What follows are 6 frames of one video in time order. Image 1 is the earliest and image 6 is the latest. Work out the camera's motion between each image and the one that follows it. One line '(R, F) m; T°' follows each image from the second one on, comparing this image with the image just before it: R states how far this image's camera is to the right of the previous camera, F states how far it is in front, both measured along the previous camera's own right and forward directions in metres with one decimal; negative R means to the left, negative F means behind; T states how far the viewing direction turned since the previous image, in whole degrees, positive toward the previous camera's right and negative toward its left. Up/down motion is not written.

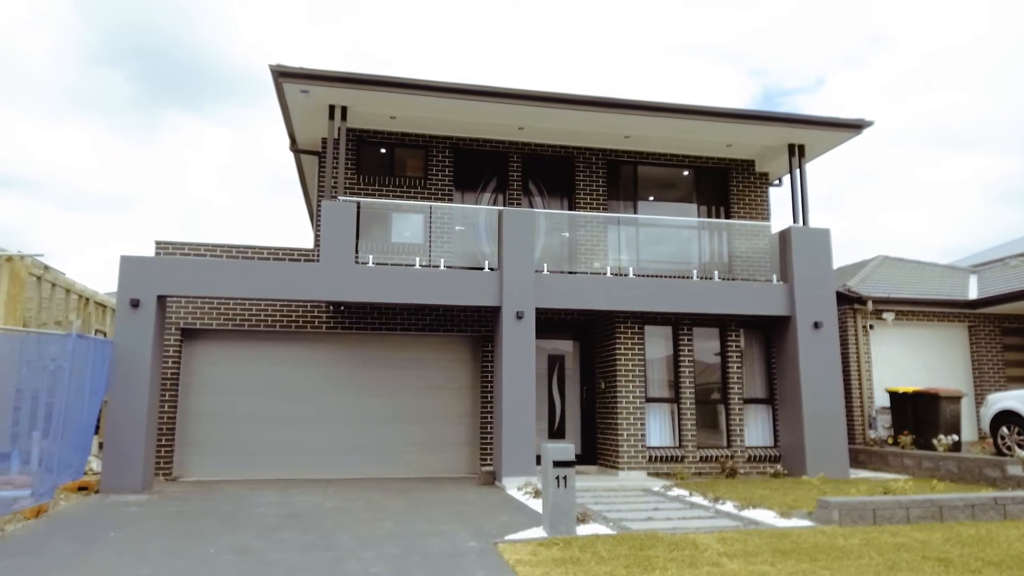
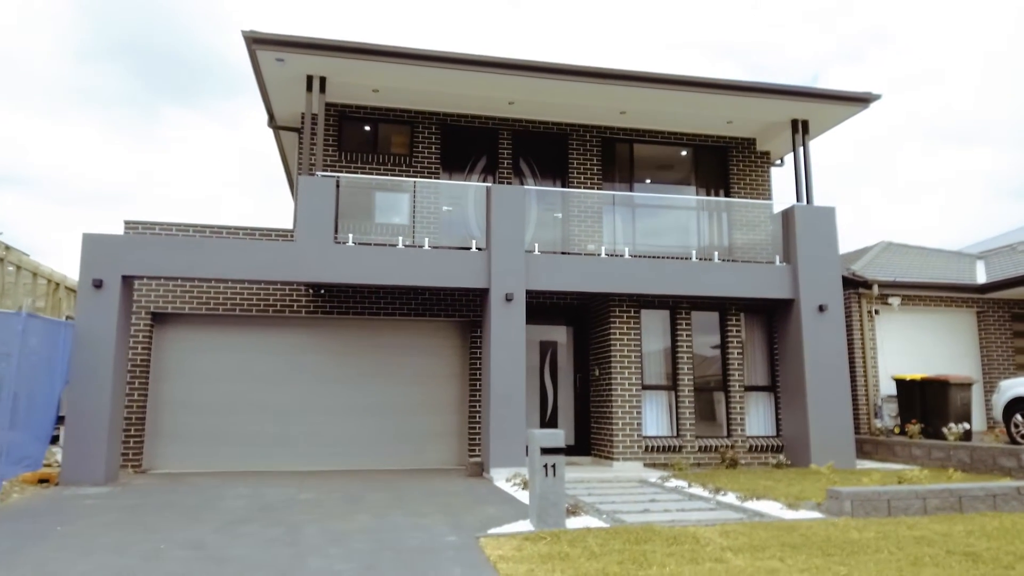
(+0.1, +0.6) m; 0°
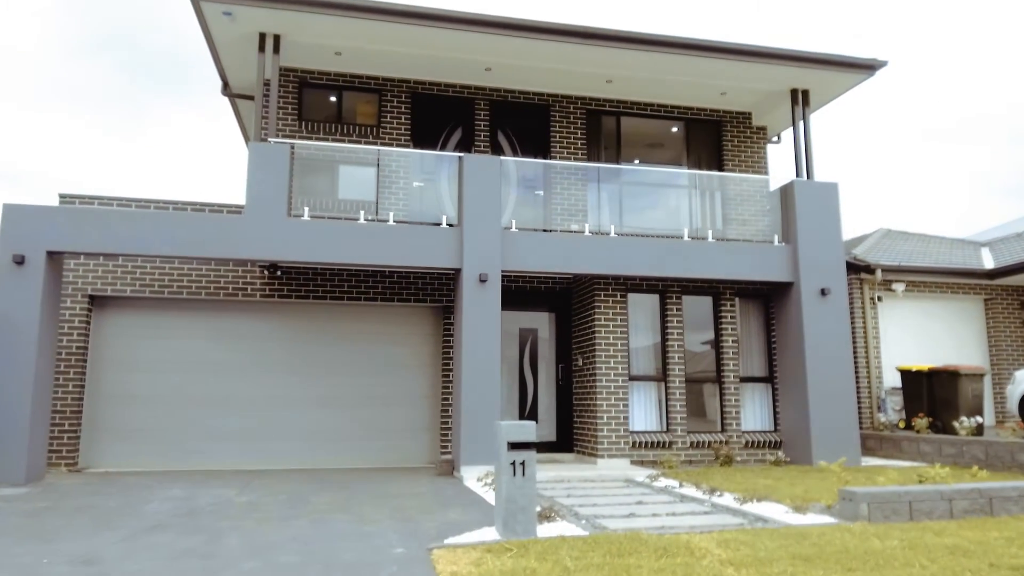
(+0.2, +1.0) m; +1°
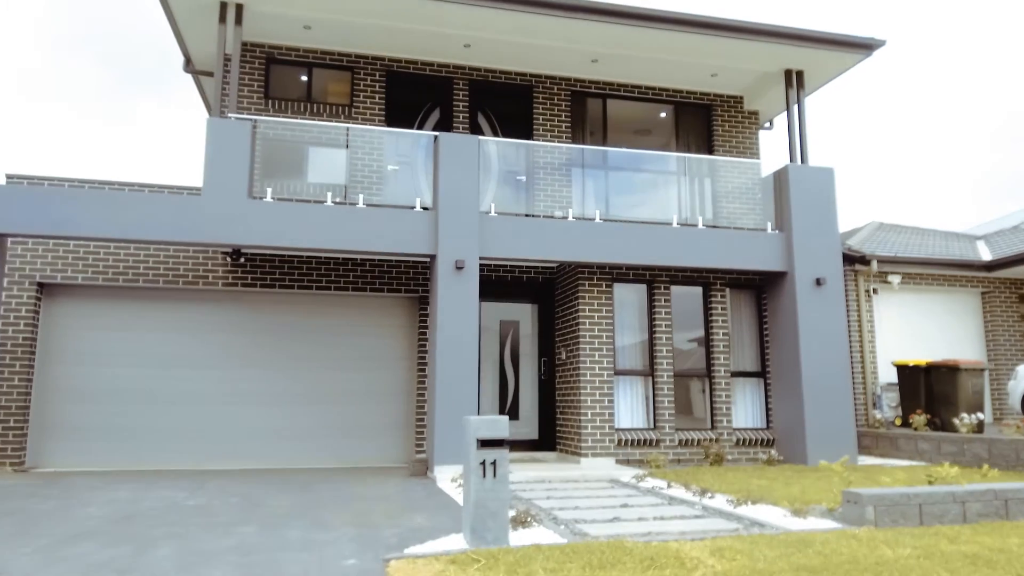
(+0.1, +0.6) m; +1°
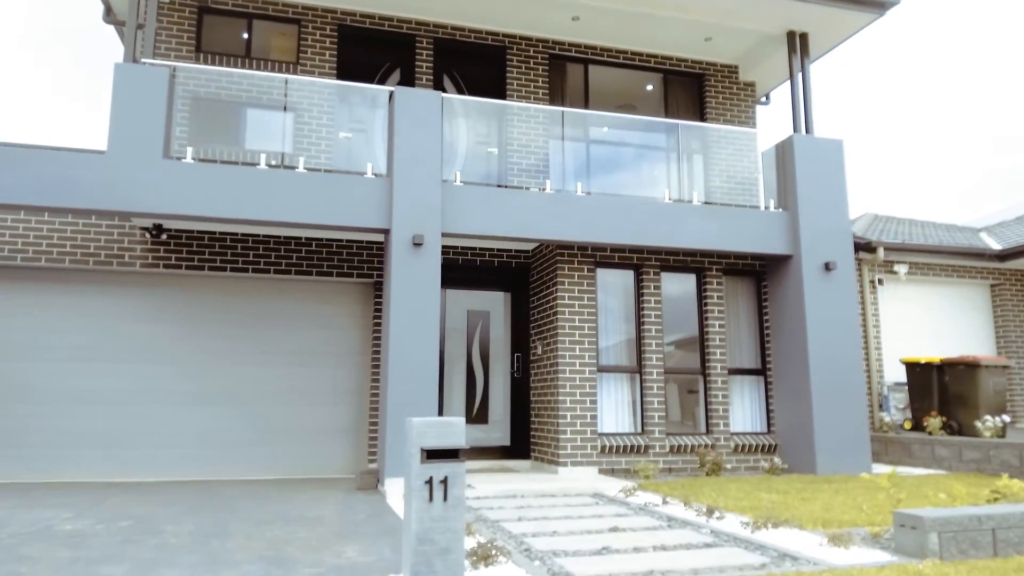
(+0.1, +1.3) m; +2°
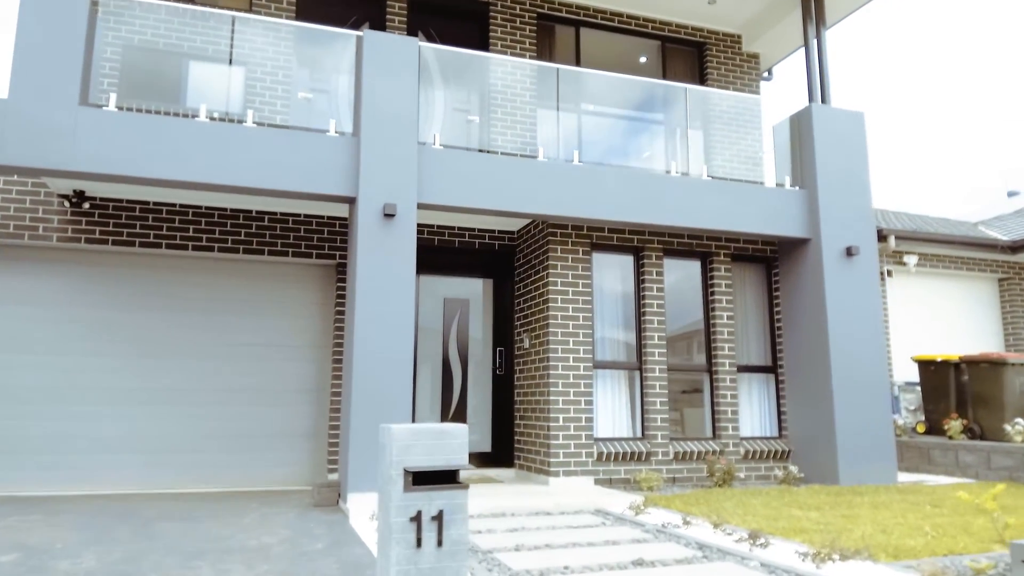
(-0.2, +1.2) m; +3°
